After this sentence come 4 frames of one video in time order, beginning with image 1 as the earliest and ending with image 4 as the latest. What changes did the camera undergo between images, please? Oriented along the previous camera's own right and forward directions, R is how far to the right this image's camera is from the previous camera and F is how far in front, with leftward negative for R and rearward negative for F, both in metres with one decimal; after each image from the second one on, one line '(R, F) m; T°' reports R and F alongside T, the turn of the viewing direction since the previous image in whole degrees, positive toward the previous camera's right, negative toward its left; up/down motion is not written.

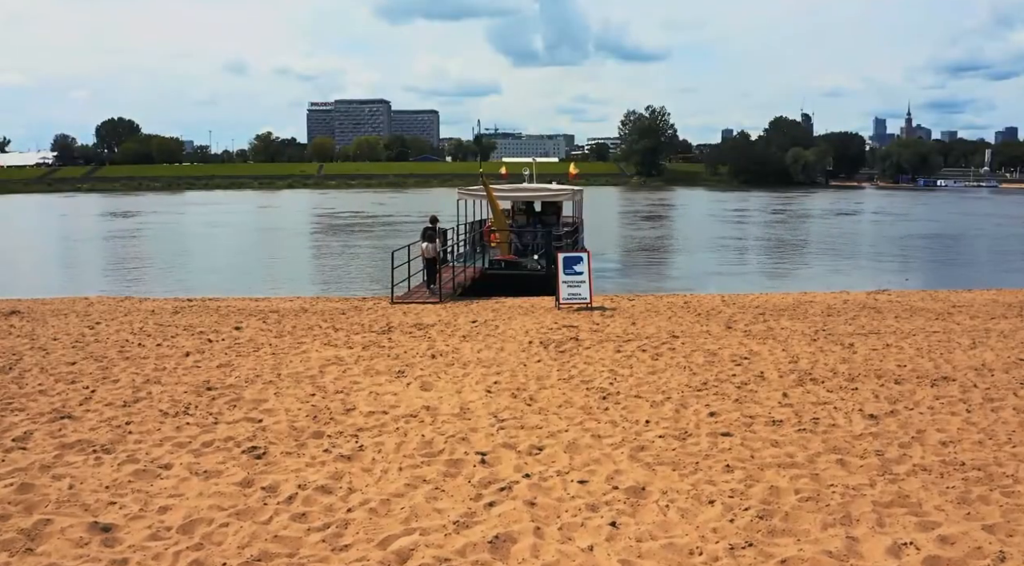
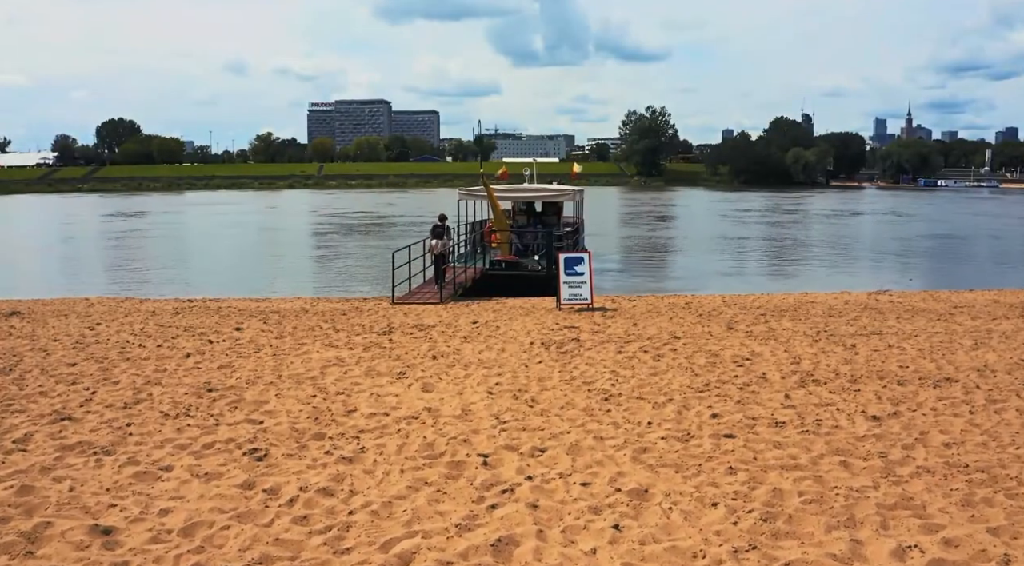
(0.0, 0.0) m; 0°
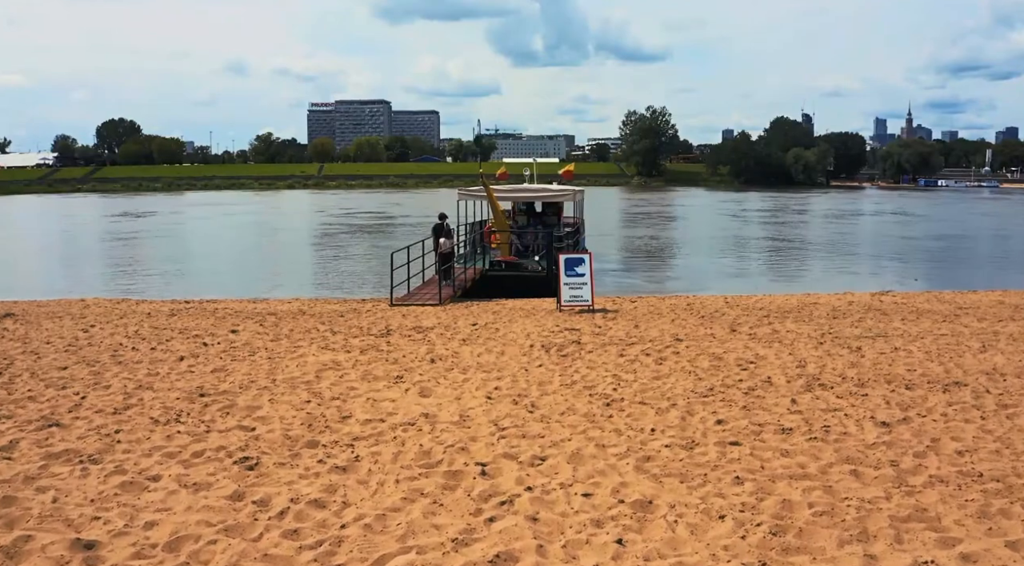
(0.0, +0.2) m; 0°
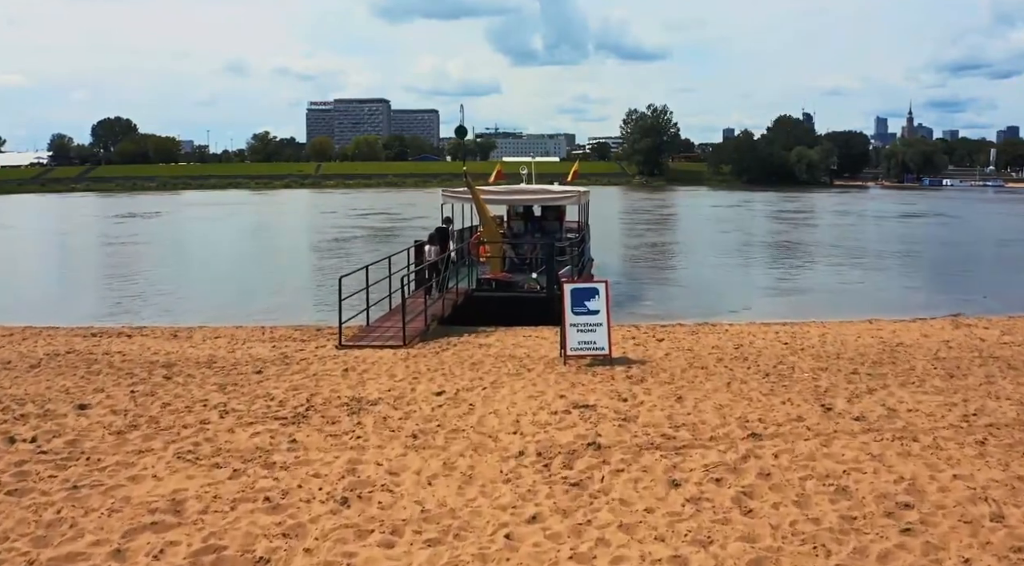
(+0.2, +4.9) m; 0°
